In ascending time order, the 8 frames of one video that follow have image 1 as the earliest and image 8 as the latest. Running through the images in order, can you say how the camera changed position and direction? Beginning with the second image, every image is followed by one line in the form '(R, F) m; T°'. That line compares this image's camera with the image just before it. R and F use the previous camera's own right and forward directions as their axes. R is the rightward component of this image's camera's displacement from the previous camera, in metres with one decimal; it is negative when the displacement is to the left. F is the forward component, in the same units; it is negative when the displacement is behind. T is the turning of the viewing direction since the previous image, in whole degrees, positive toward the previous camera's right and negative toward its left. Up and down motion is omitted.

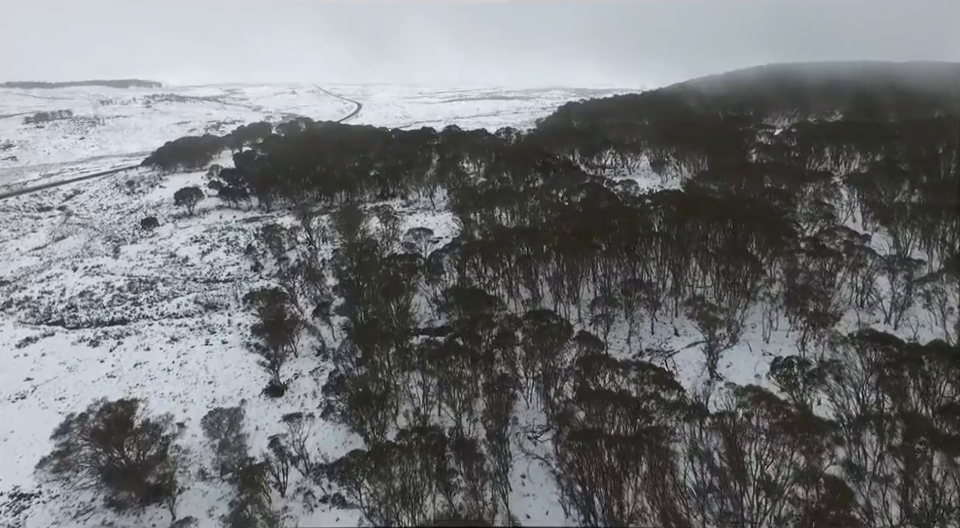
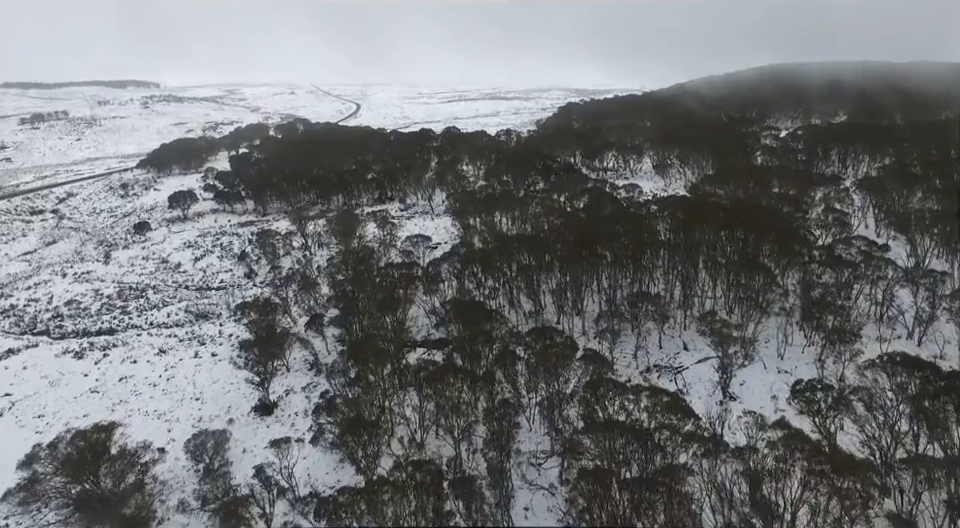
(0.0, +1.5) m; 0°
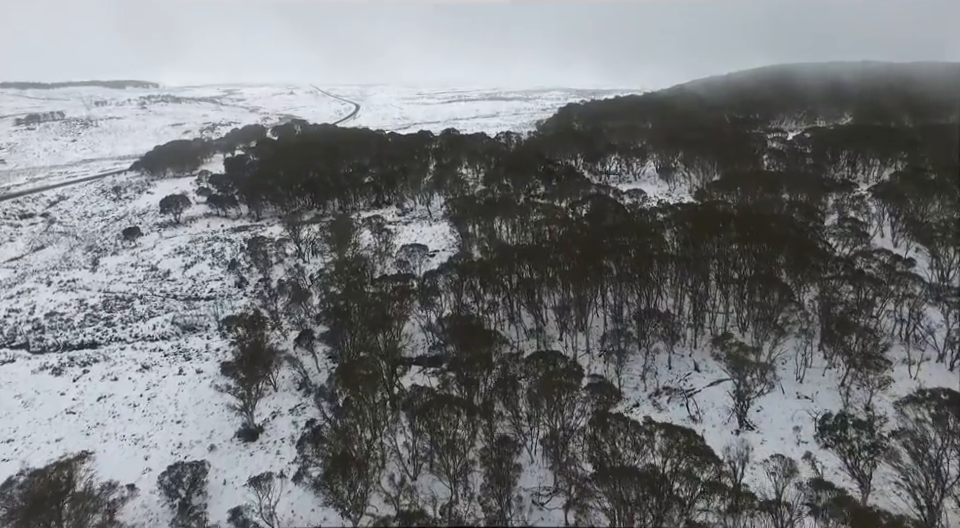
(+0.1, +1.8) m; 0°
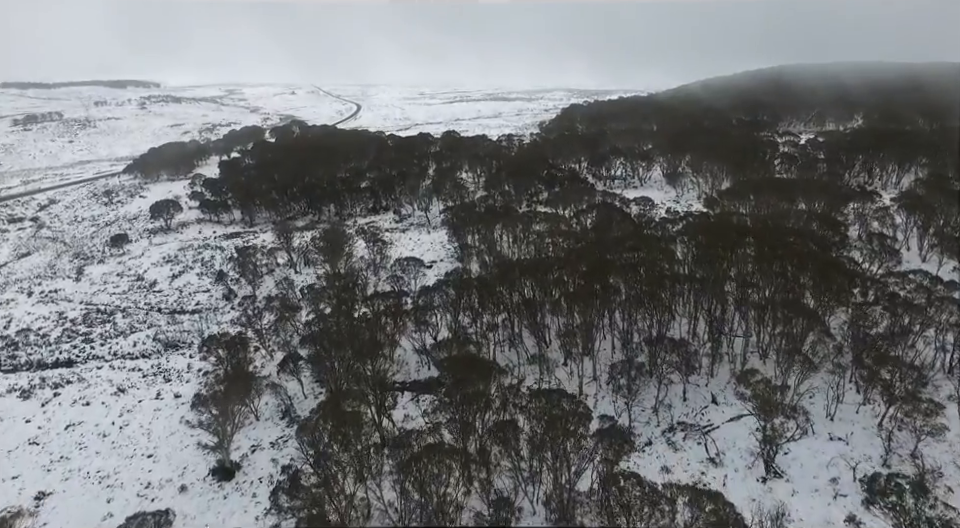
(+0.2, +2.5) m; 0°
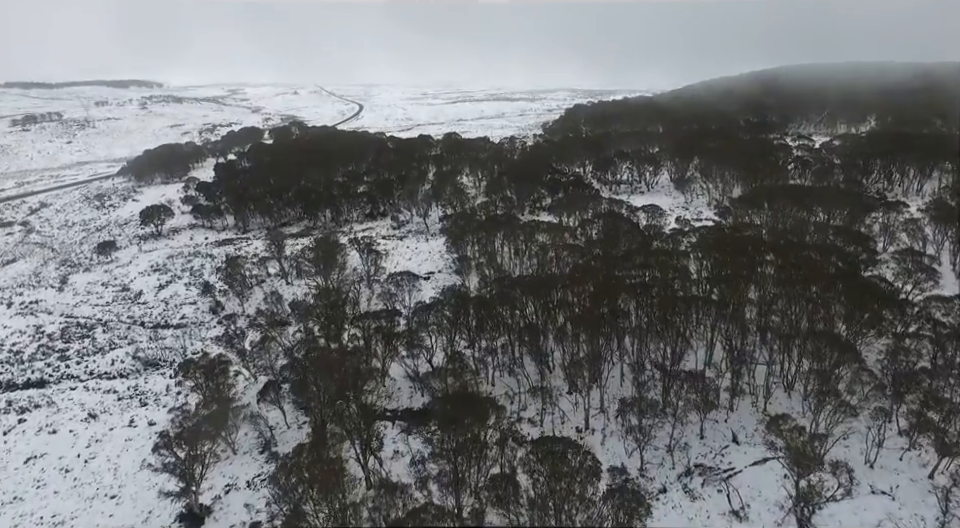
(+0.3, +2.5) m; 0°
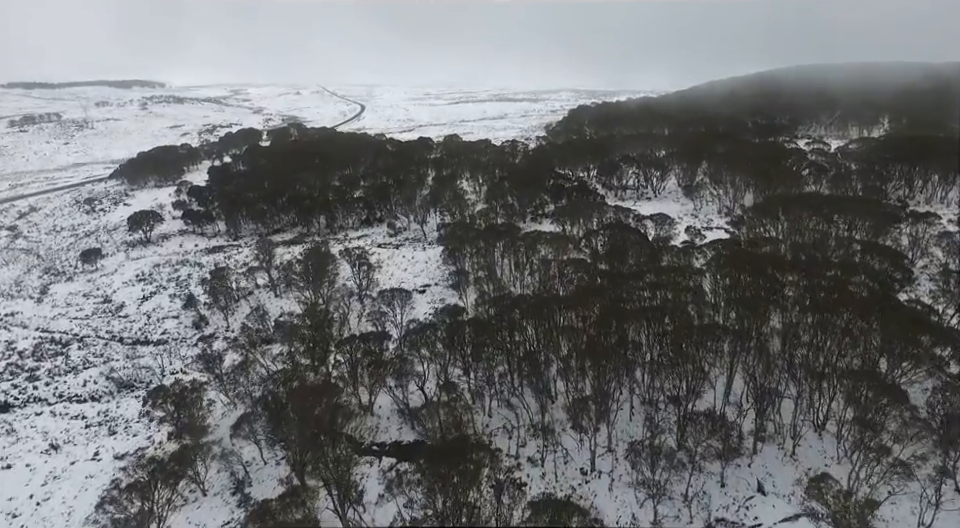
(+0.3, +2.7) m; 0°
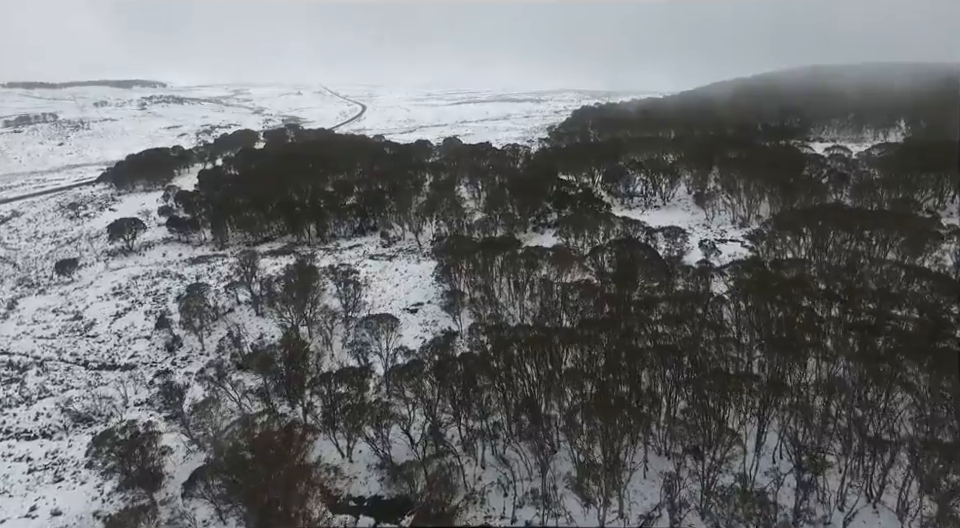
(+0.4, +3.6) m; 0°
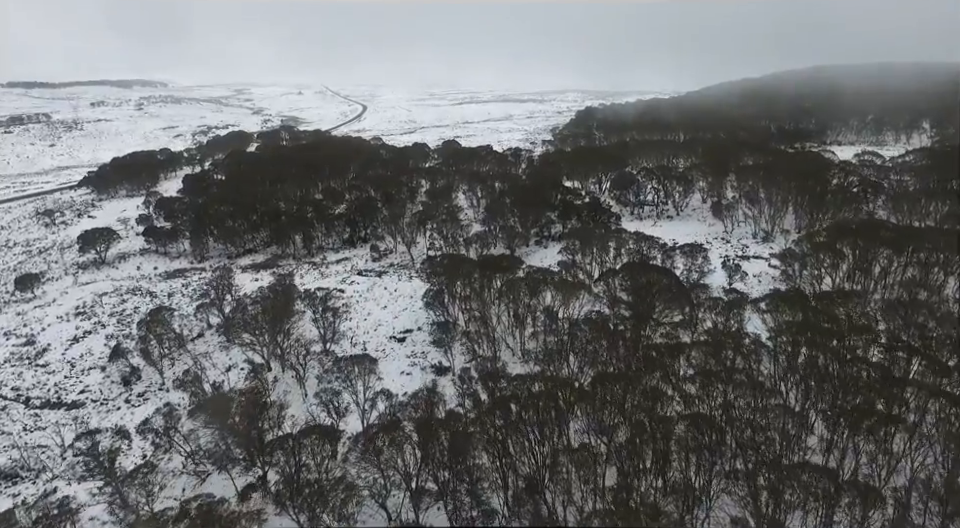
(+0.4, +4.8) m; 0°
